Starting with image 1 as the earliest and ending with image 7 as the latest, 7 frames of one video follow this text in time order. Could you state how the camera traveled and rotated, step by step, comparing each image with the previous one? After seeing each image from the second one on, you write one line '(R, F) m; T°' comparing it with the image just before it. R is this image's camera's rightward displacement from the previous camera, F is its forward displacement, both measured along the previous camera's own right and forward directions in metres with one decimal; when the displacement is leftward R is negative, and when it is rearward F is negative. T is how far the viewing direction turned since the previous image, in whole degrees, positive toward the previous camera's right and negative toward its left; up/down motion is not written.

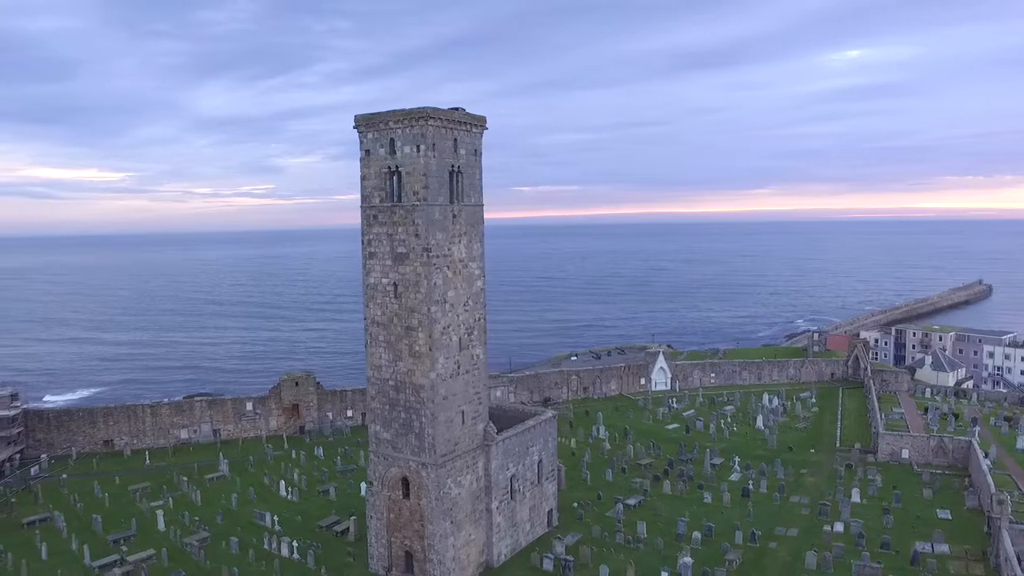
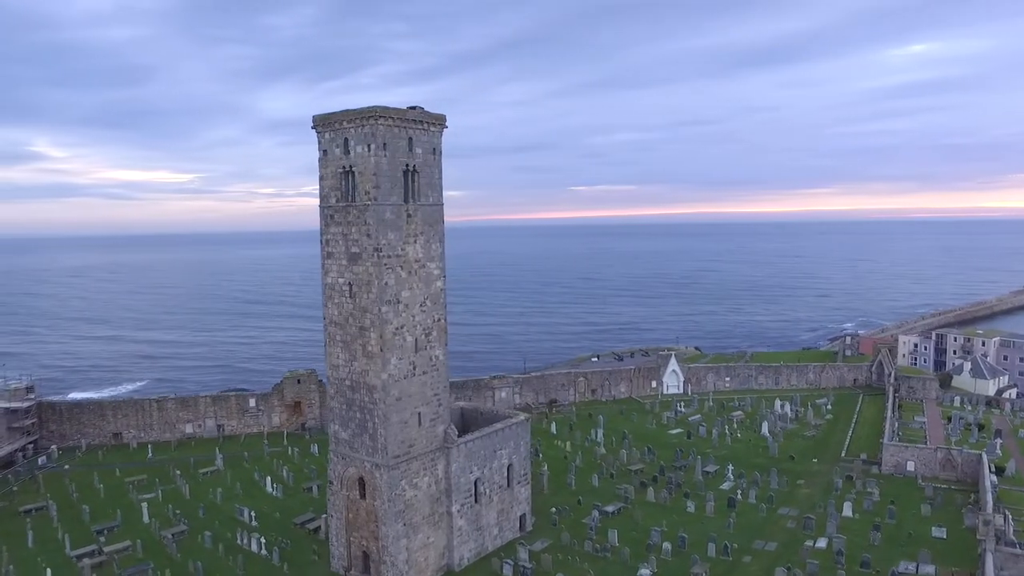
(+2.9, +0.4) m; -4°
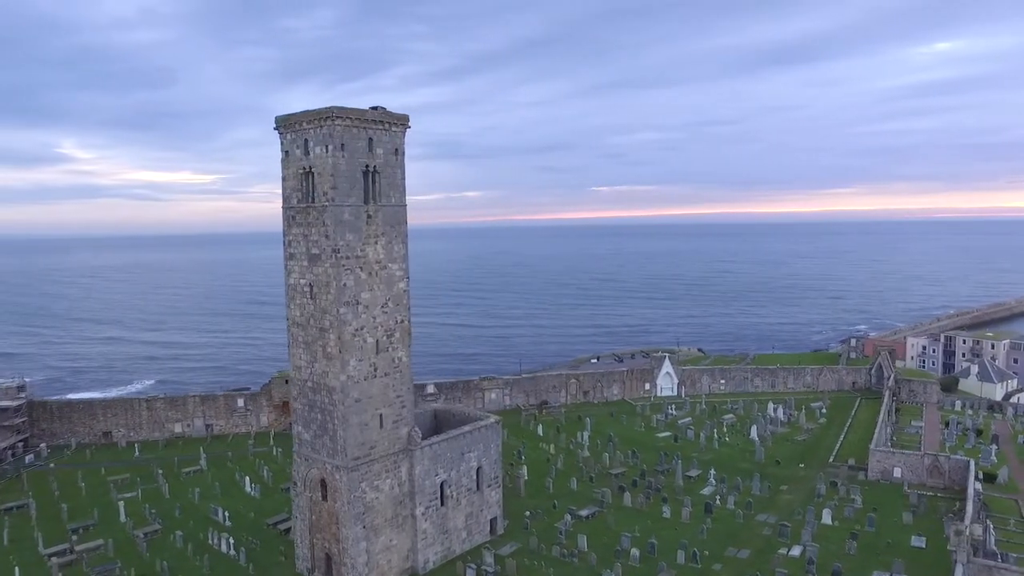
(+1.7, +0.3) m; -2°
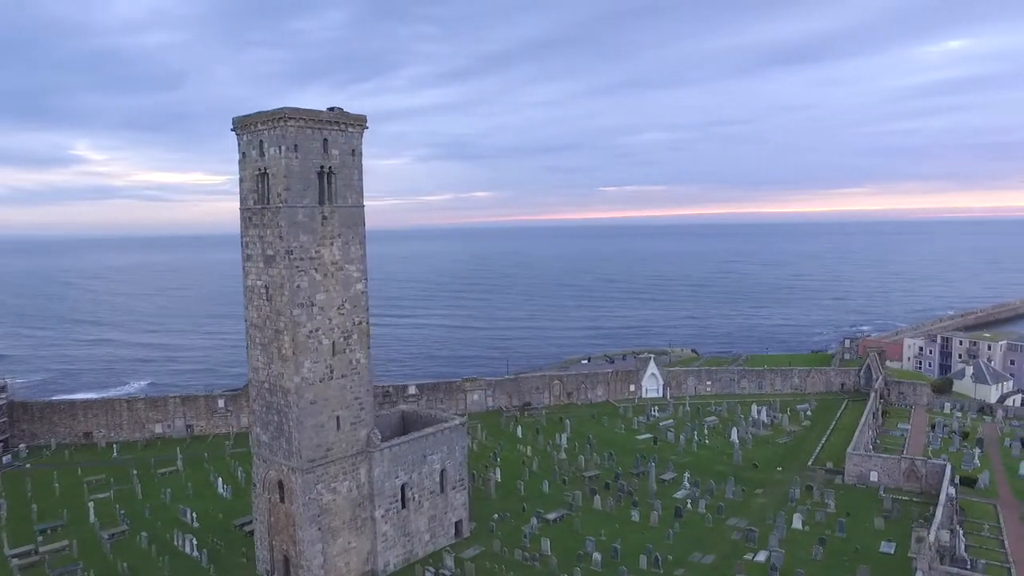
(+1.5, +0.2) m; -1°
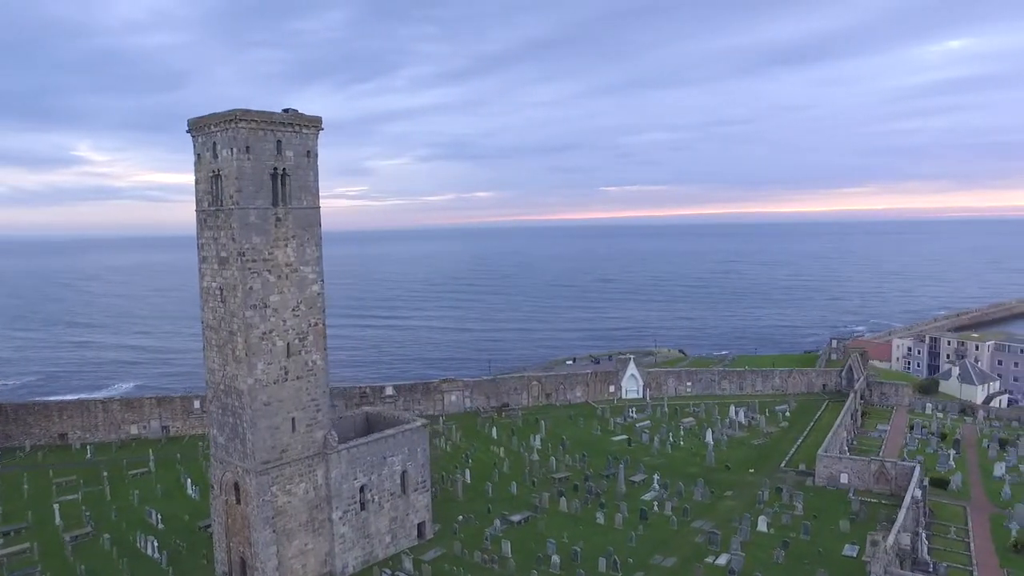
(+1.4, +0.1) m; 0°
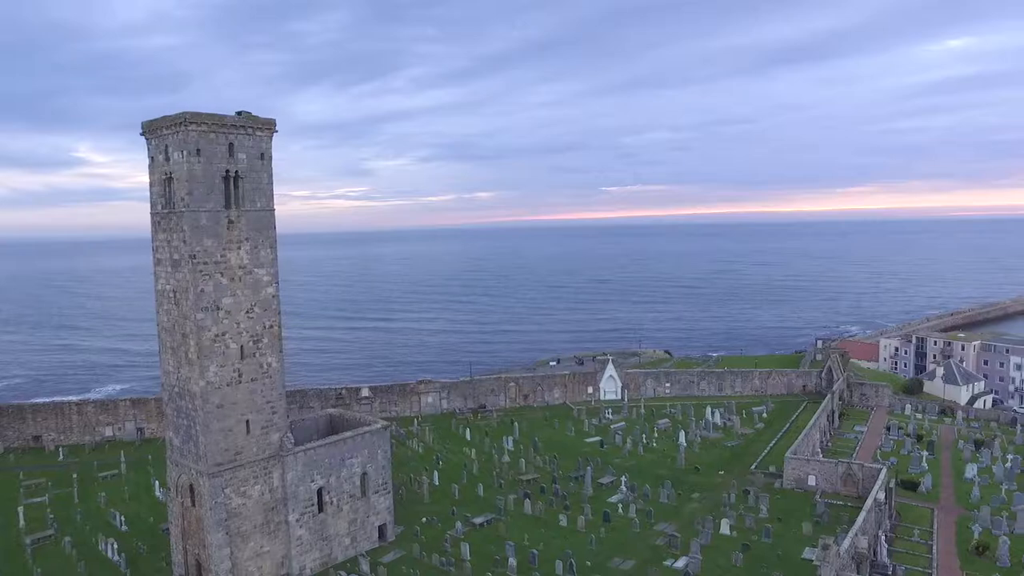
(+1.4, +0.1) m; 0°
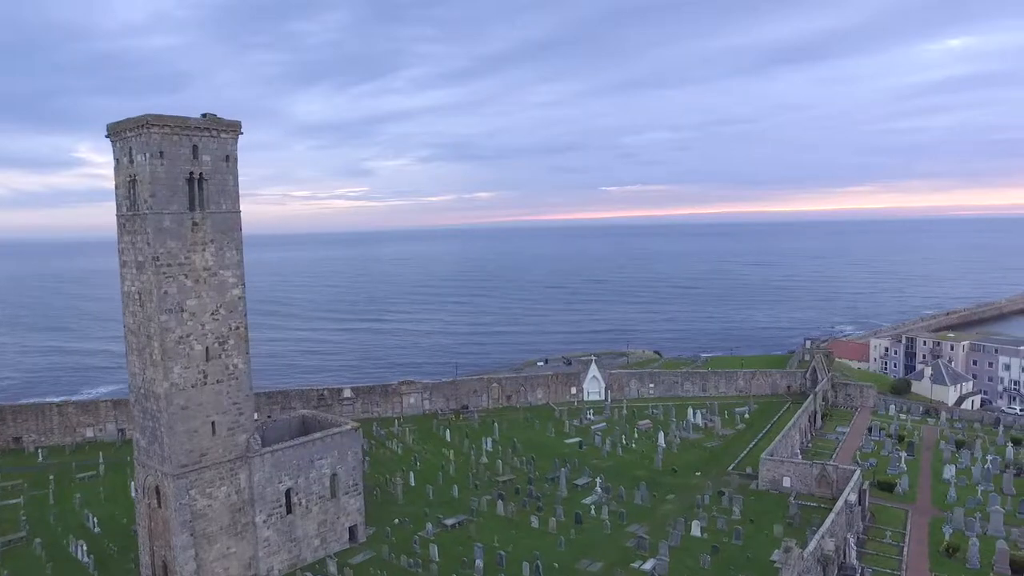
(+1.1, 0.0) m; 0°
